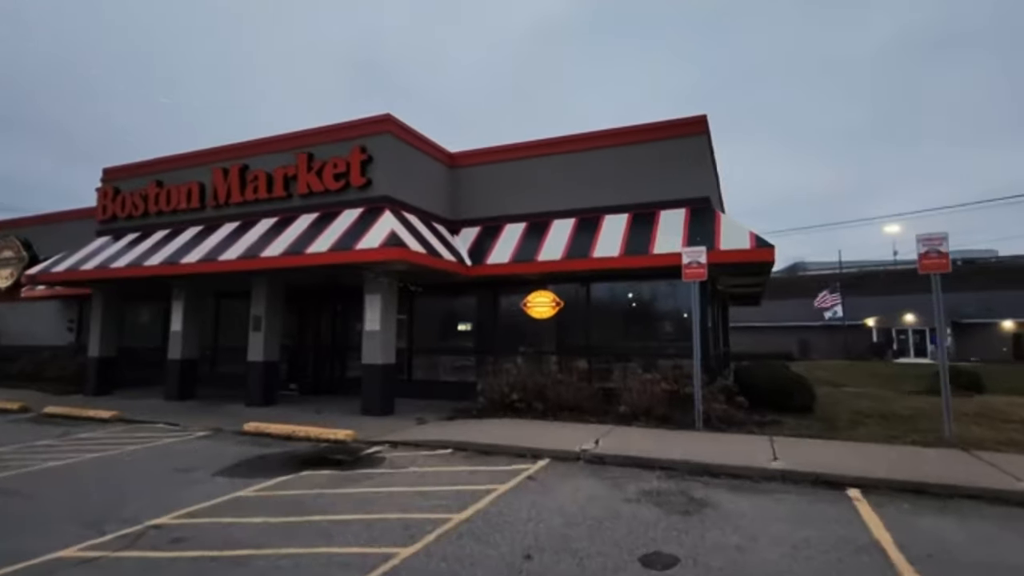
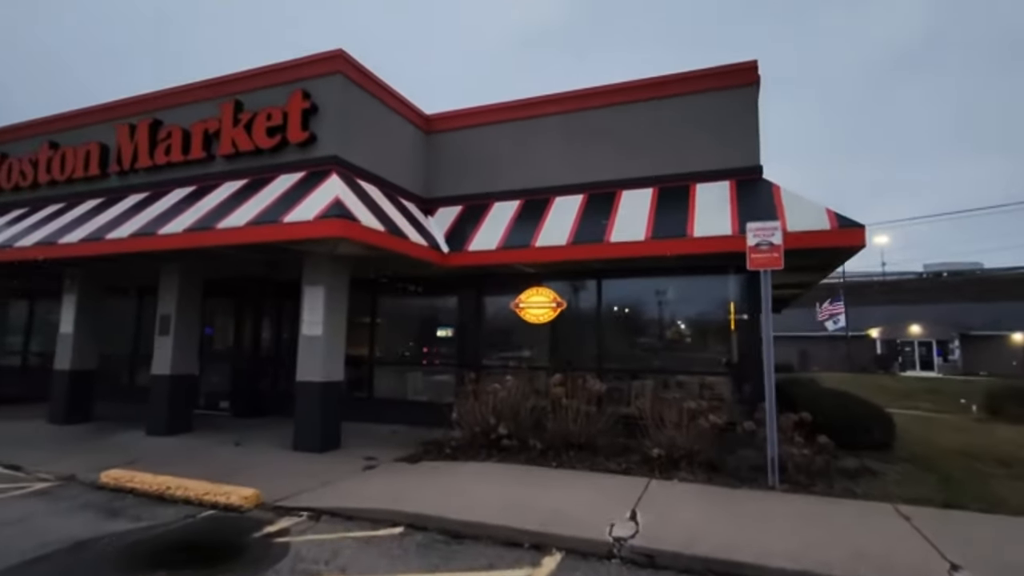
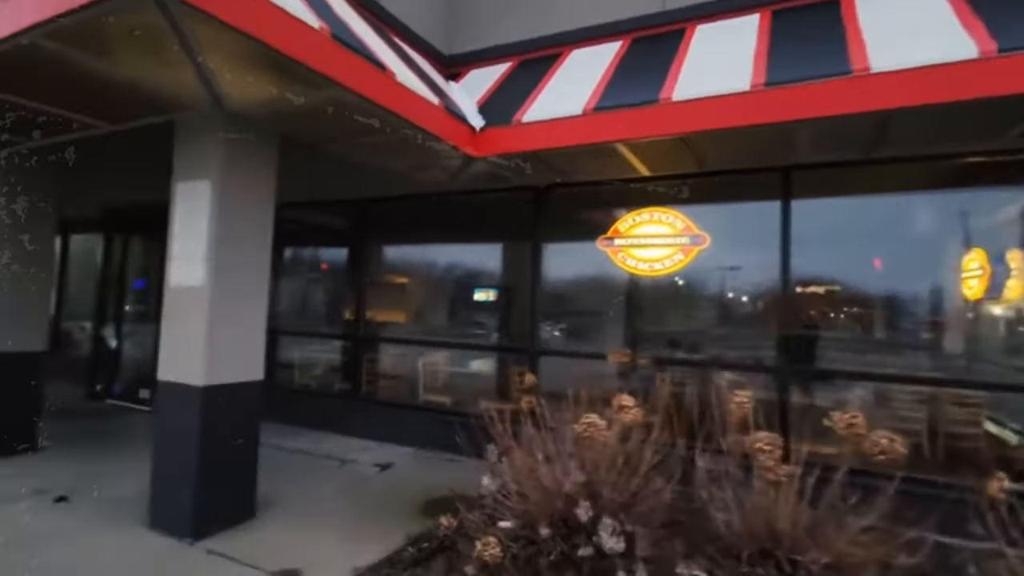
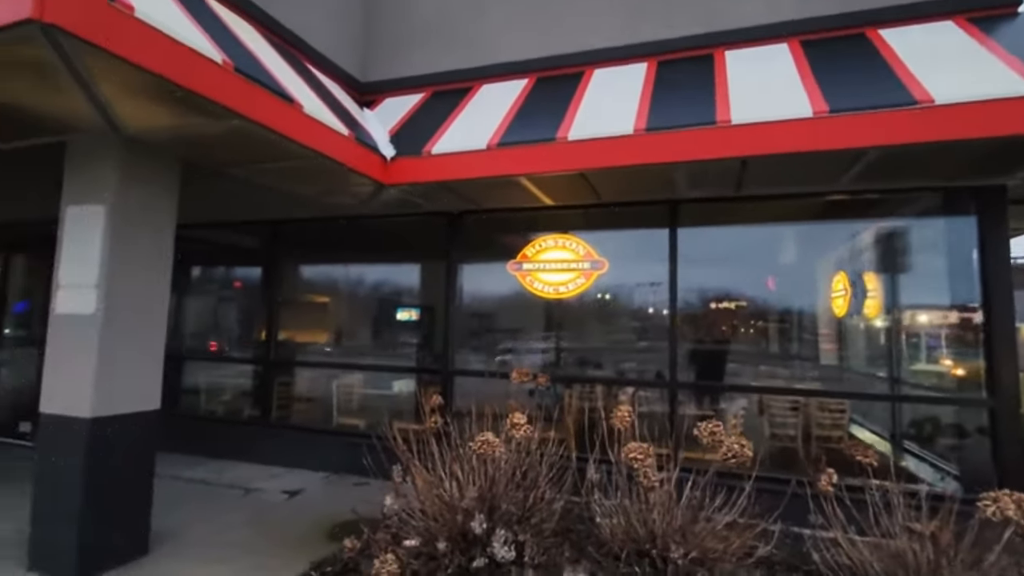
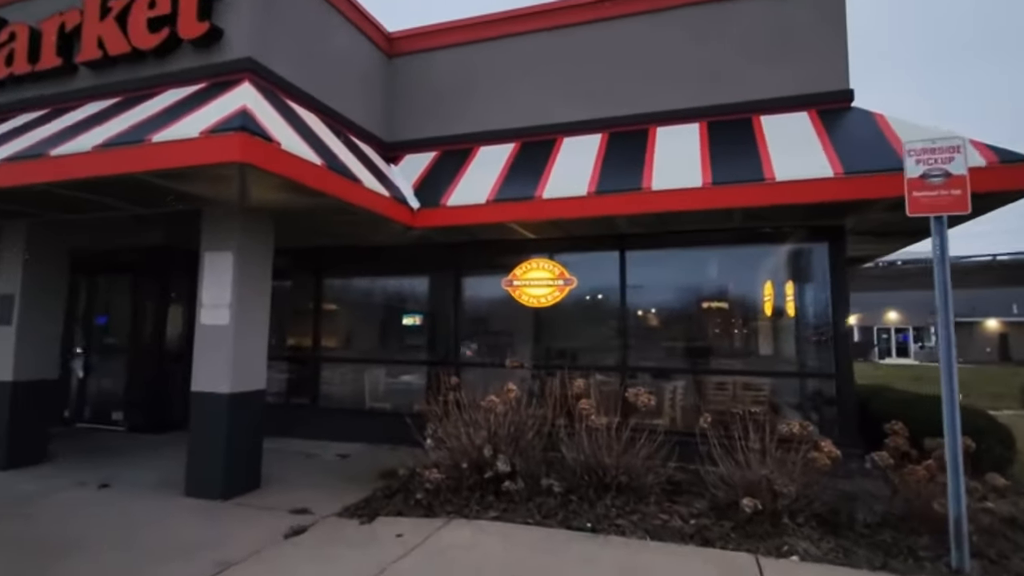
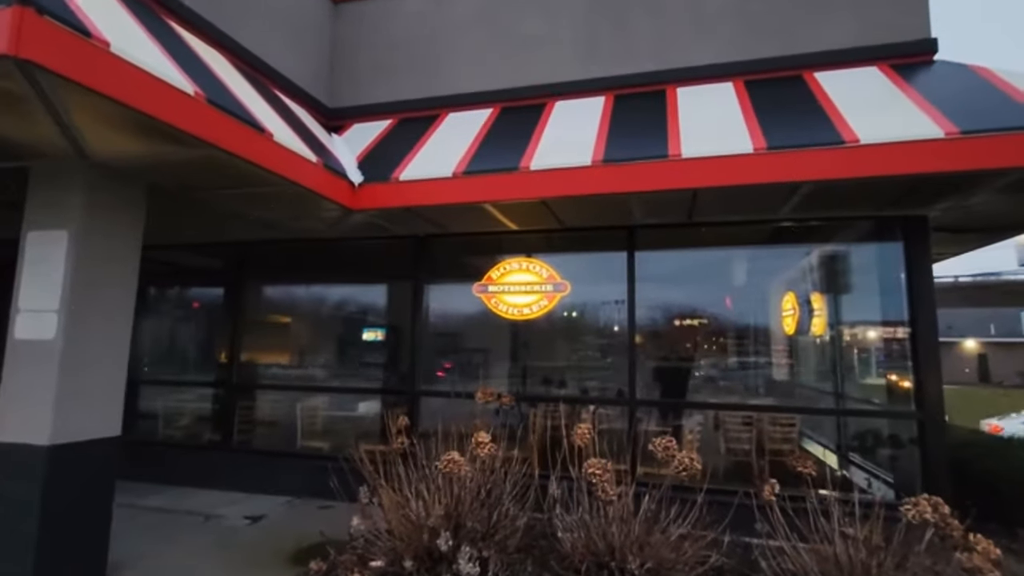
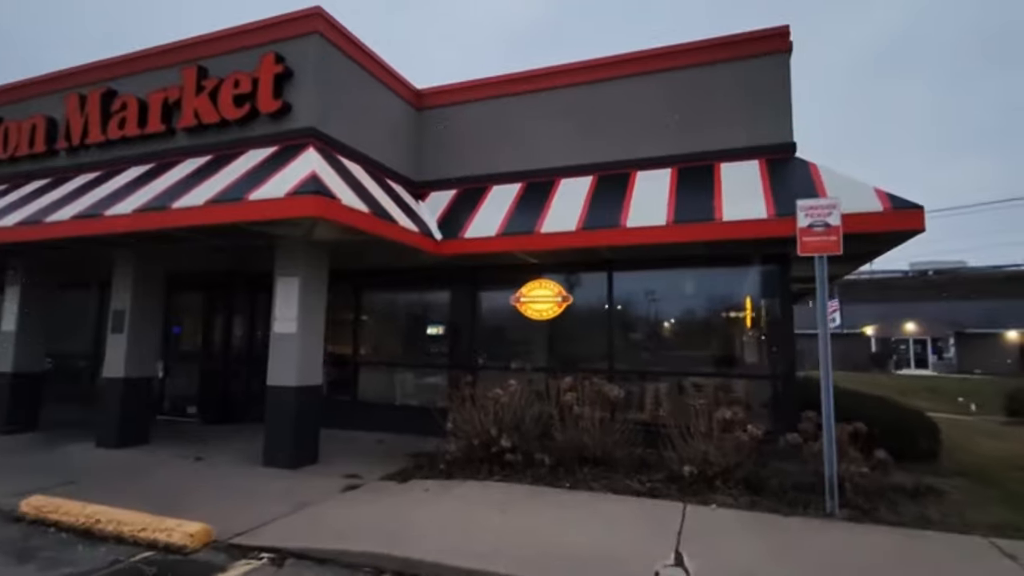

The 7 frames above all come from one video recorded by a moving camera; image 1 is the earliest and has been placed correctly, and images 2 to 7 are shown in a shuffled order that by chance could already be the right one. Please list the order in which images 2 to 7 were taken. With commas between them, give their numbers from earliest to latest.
2, 7, 5, 6, 4, 3
